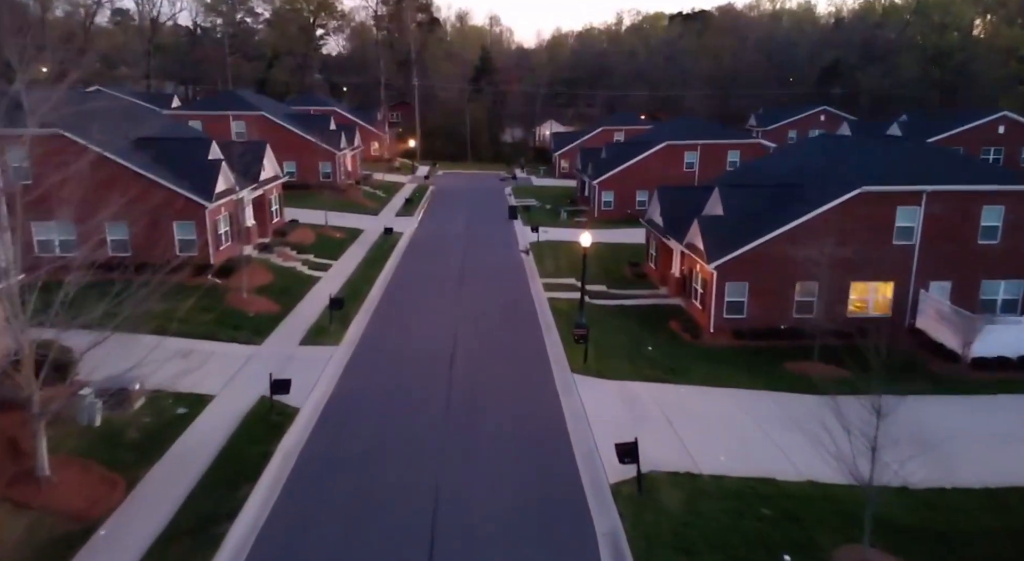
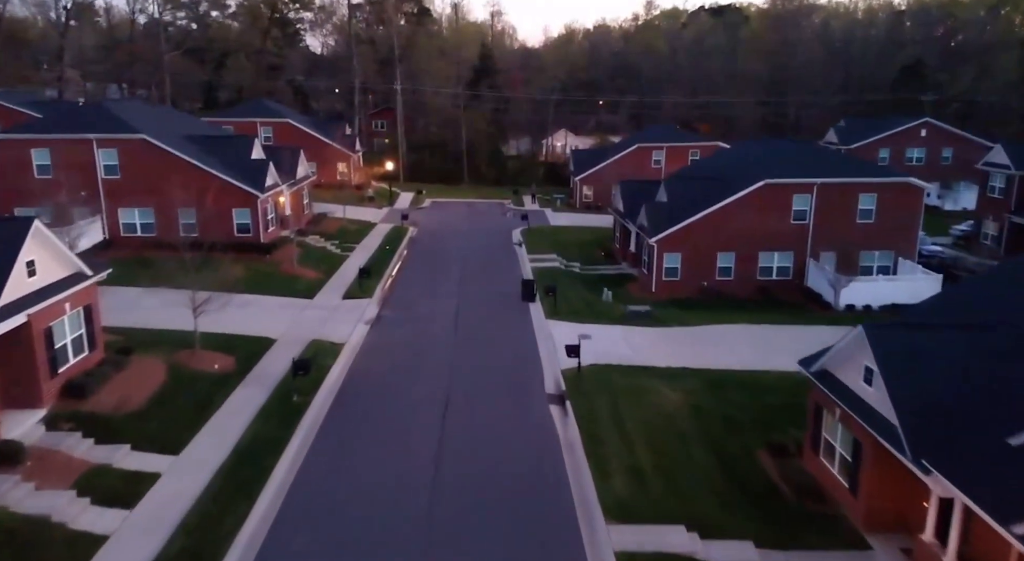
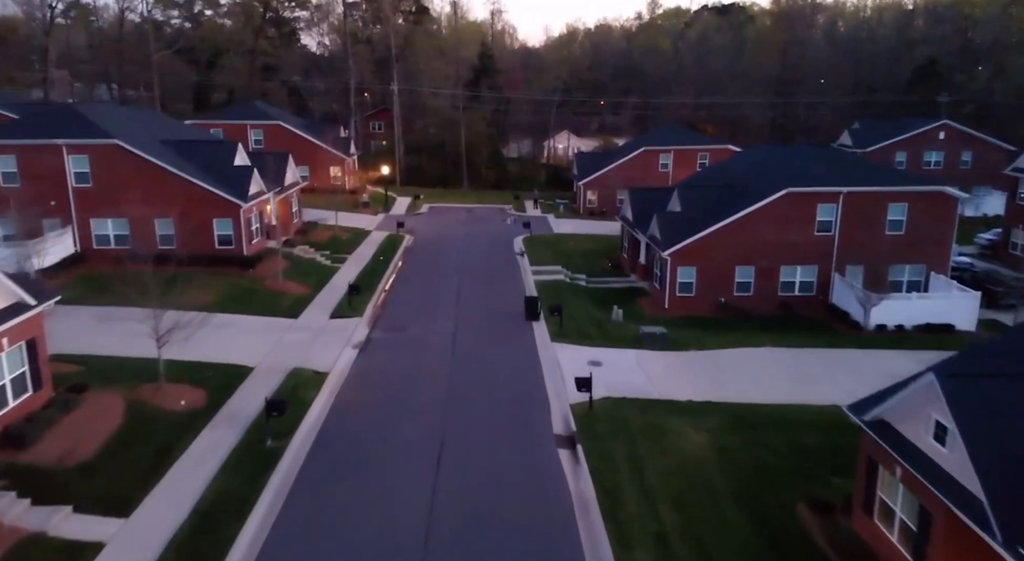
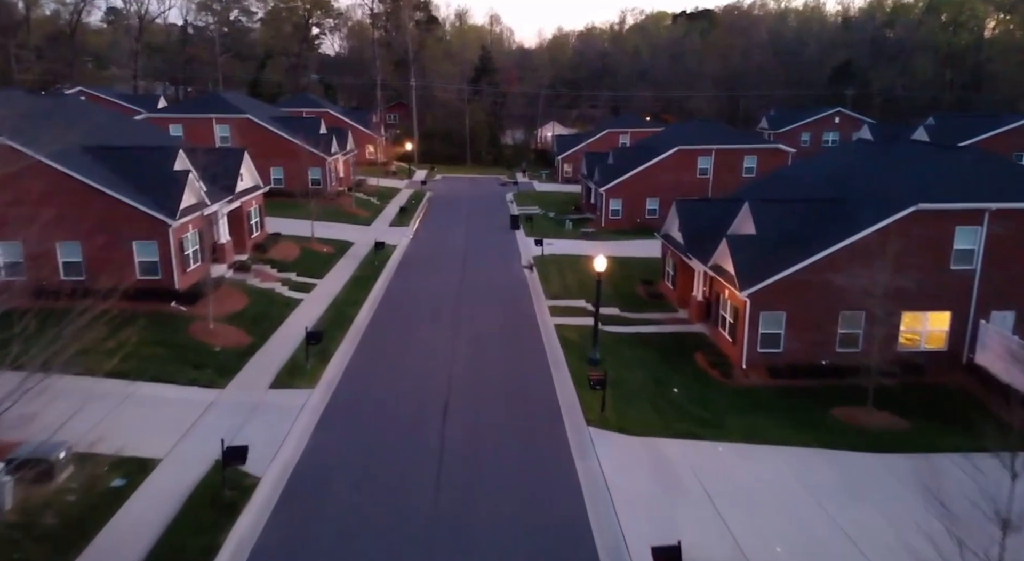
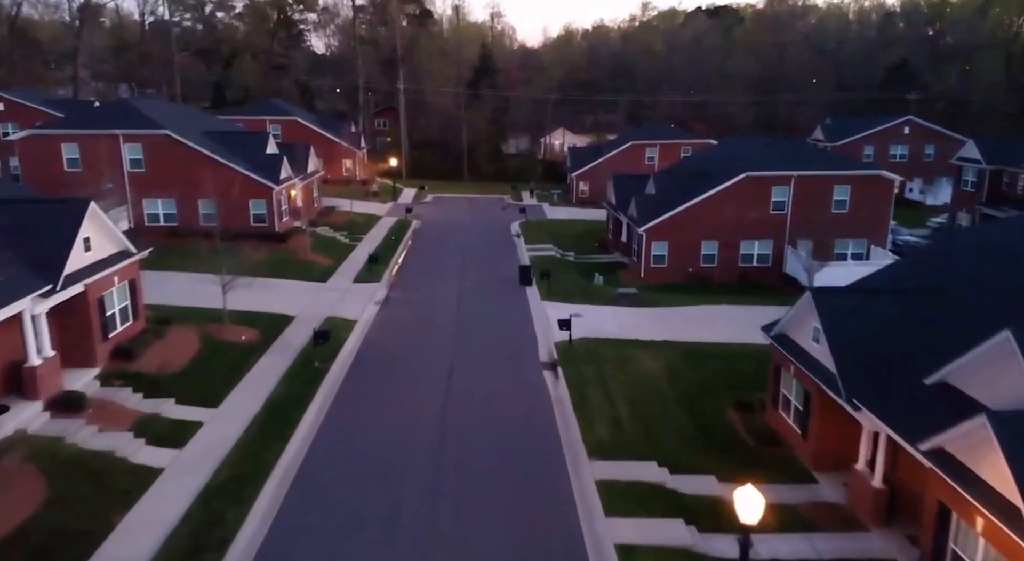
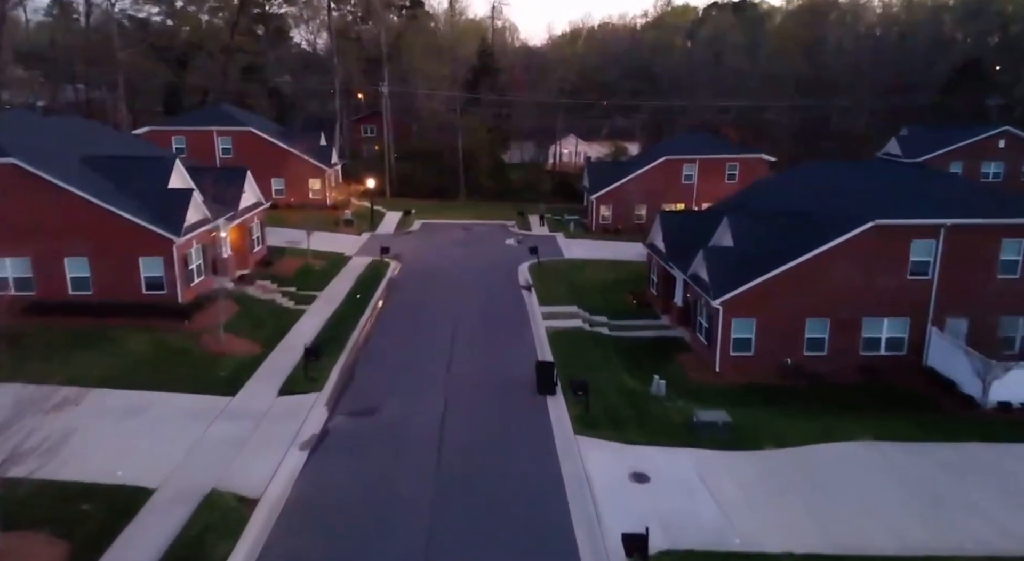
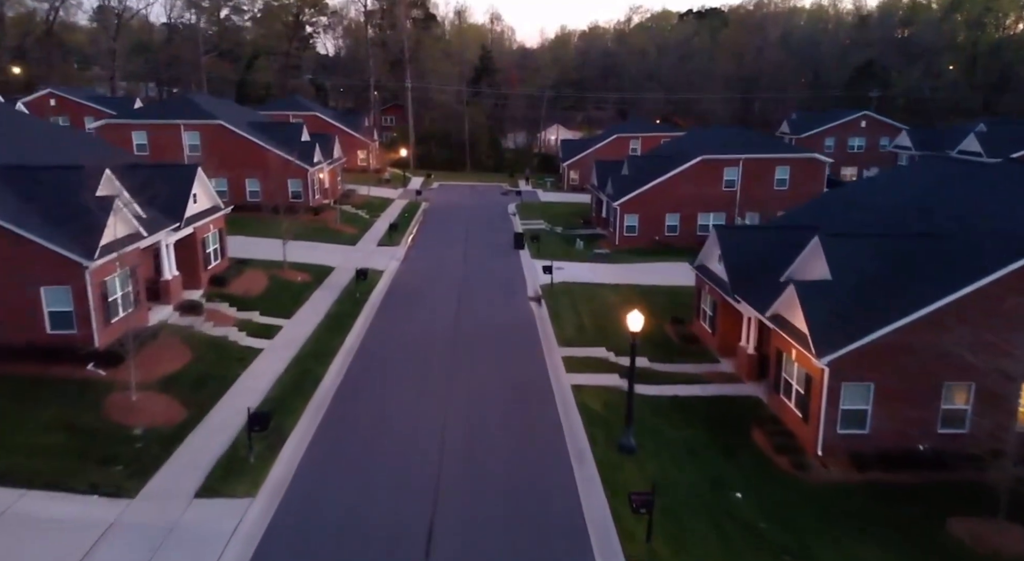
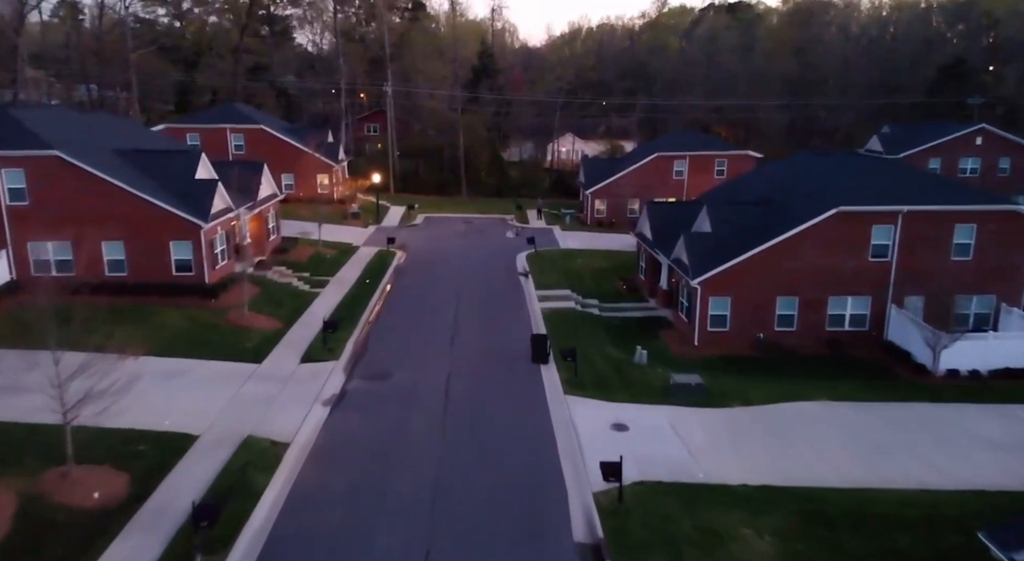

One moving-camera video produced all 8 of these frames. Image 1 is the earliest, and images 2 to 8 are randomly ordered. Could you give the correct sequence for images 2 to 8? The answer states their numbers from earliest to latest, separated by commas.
4, 7, 5, 2, 3, 8, 6
